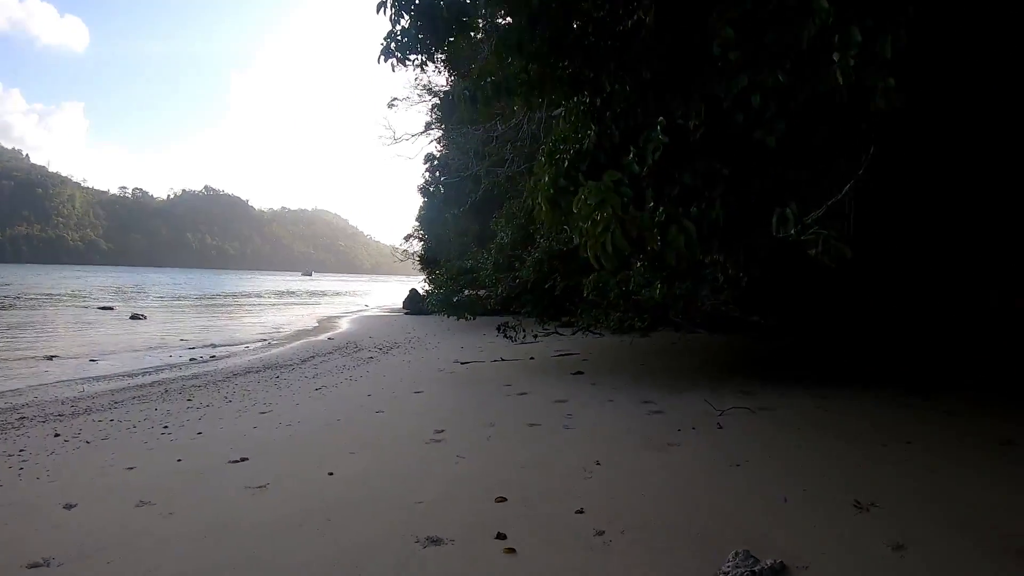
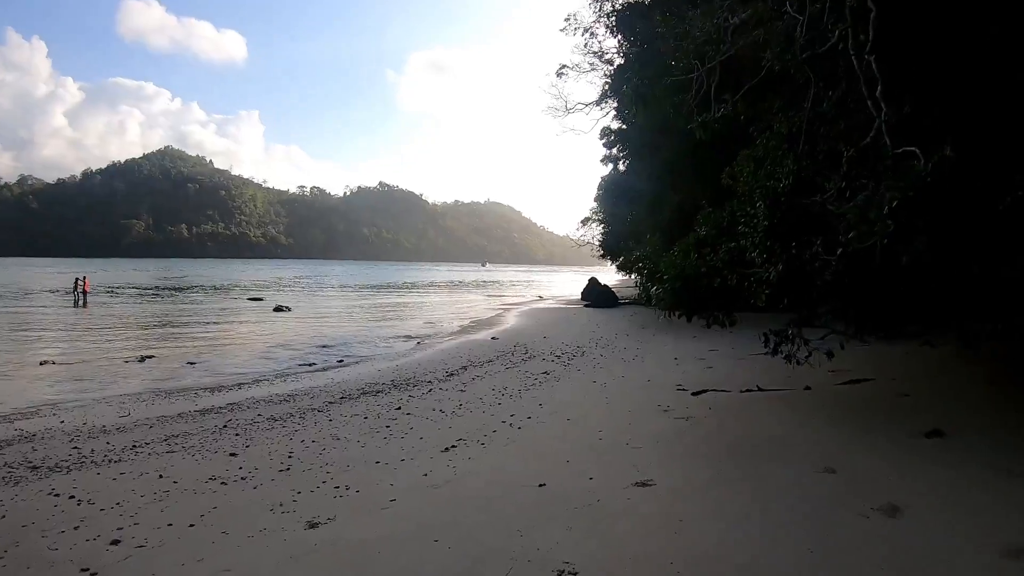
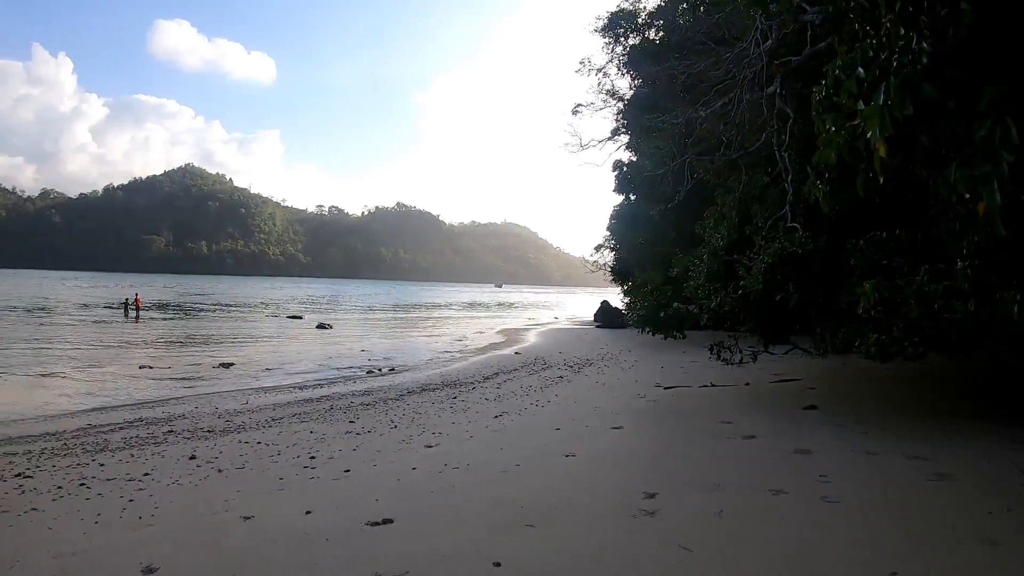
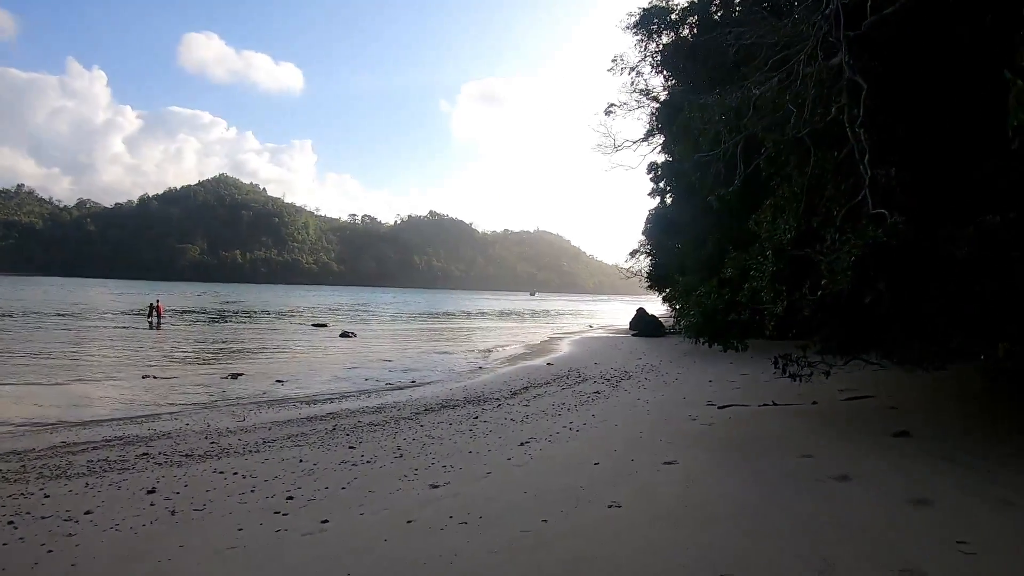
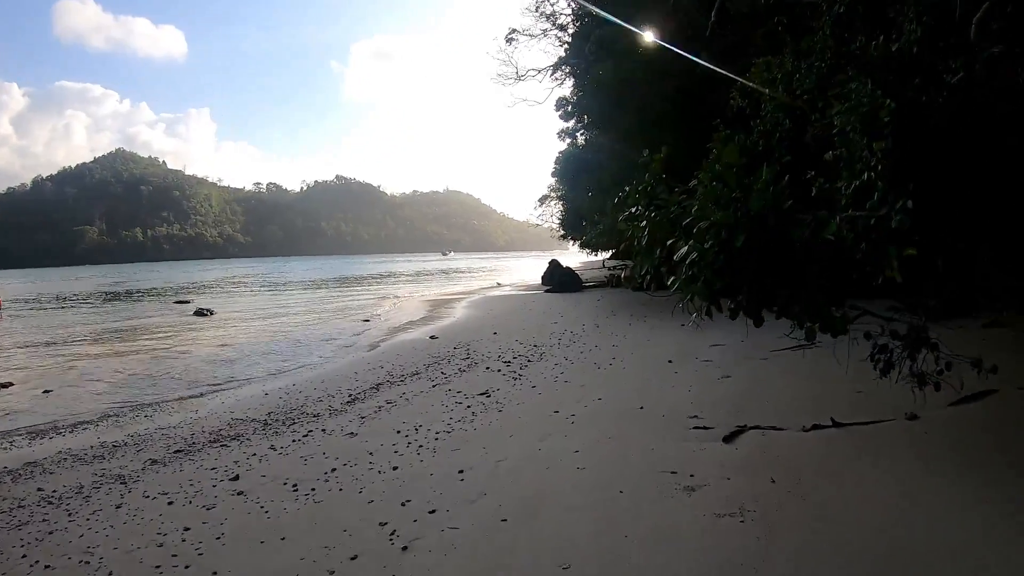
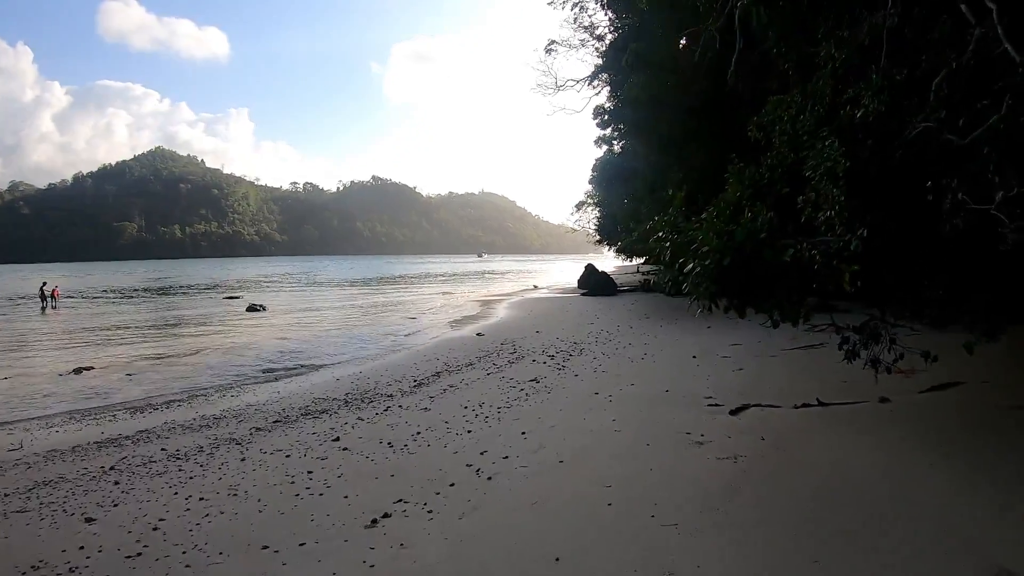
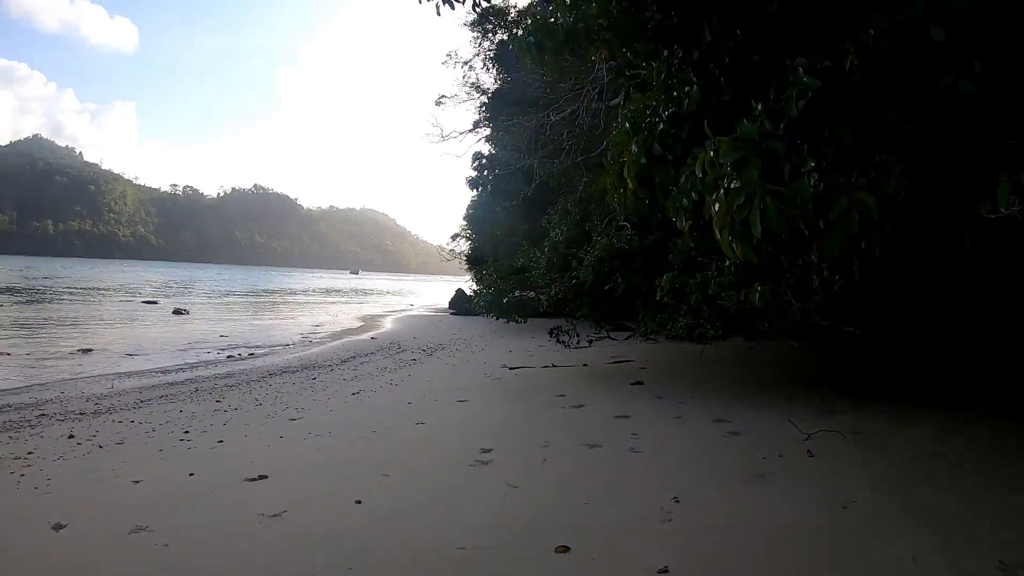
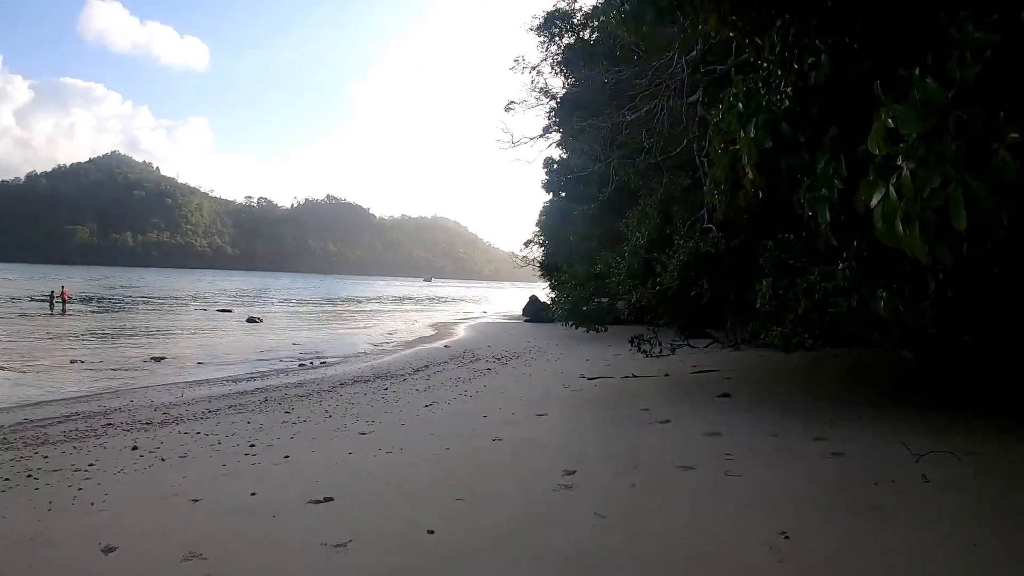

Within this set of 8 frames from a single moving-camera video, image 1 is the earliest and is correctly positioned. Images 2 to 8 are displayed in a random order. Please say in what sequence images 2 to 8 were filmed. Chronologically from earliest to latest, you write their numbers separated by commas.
7, 8, 3, 4, 2, 6, 5
